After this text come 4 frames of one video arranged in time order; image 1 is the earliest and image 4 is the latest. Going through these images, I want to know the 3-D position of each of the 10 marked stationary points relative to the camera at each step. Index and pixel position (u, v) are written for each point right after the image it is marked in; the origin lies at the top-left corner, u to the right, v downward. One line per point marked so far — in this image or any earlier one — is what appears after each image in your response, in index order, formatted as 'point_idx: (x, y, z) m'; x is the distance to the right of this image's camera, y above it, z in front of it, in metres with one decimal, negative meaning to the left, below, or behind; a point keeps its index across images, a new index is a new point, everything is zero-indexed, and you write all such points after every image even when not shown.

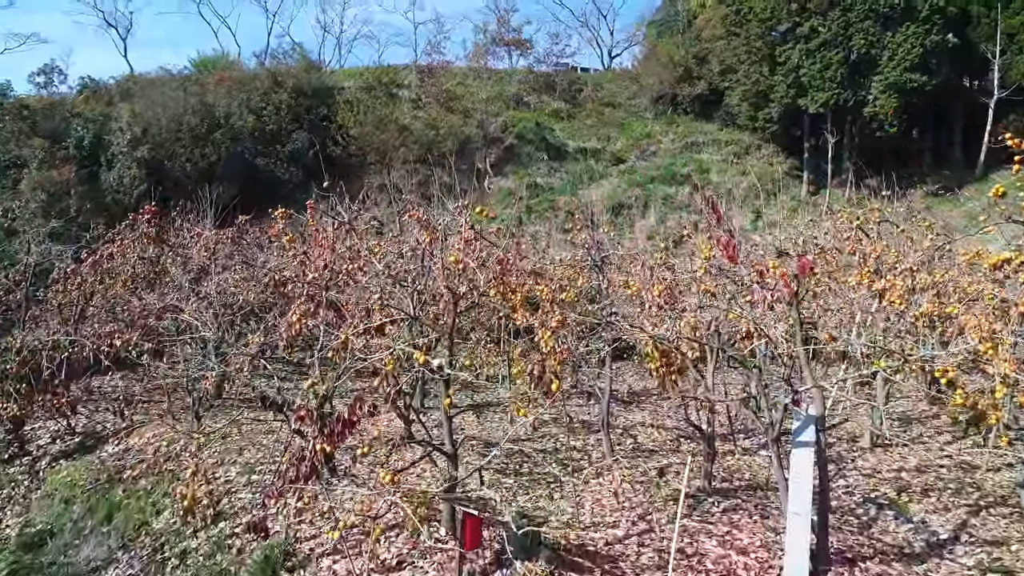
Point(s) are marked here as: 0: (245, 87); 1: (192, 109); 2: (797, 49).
0: (-6.4, +4.8, +17.2) m
1: (-7.4, +4.1, +16.5) m
2: (+6.3, +5.2, +15.7) m
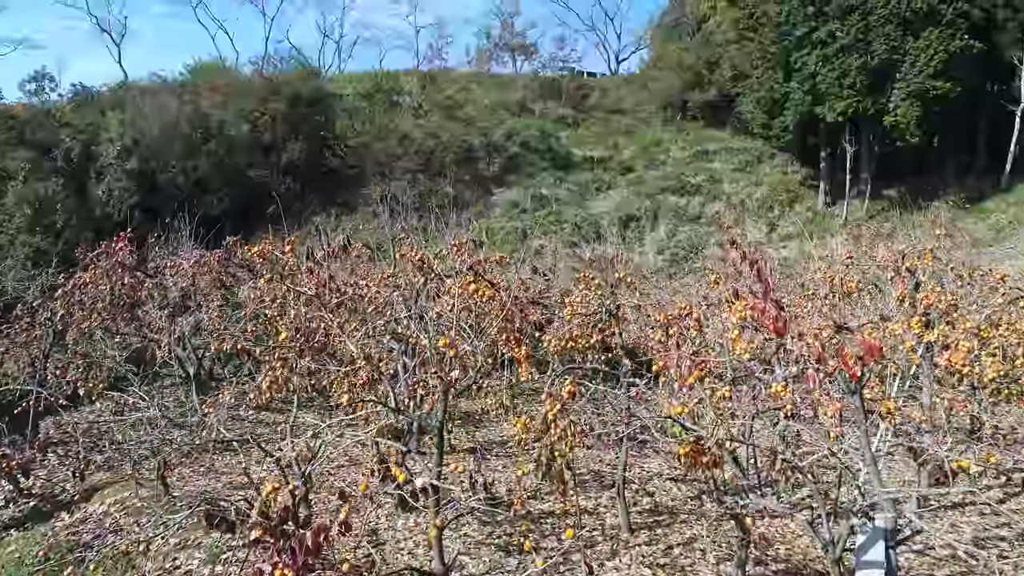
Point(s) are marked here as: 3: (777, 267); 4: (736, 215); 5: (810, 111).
0: (-6.3, +4.5, +16.7) m
1: (-7.3, +3.8, +15.9) m
2: (+6.4, +4.9, +15.1) m
3: (+5.4, +0.4, +14.7) m
4: (+5.2, +1.7, +16.5) m
5: (+6.5, +3.9, +15.6) m
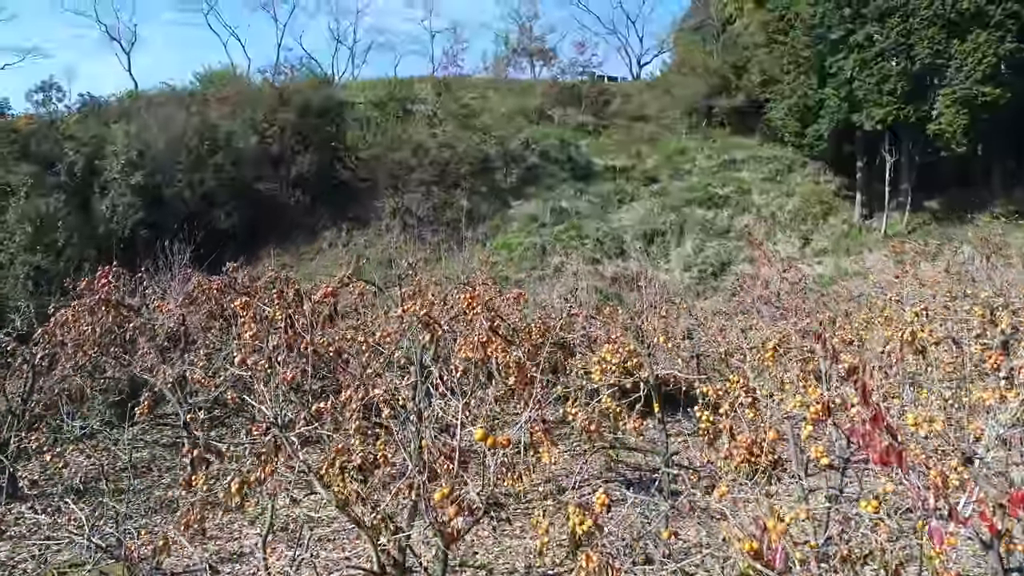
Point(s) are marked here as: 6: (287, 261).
0: (-5.9, +4.1, +16.1) m
1: (-6.9, +3.4, +15.4) m
2: (+6.7, +4.5, +14.2) m
3: (+5.8, 0.0, +13.8) m
4: (+5.6, +1.3, +15.6) m
5: (+6.9, +3.5, +14.7) m
6: (-4.8, +0.6, +15.2) m
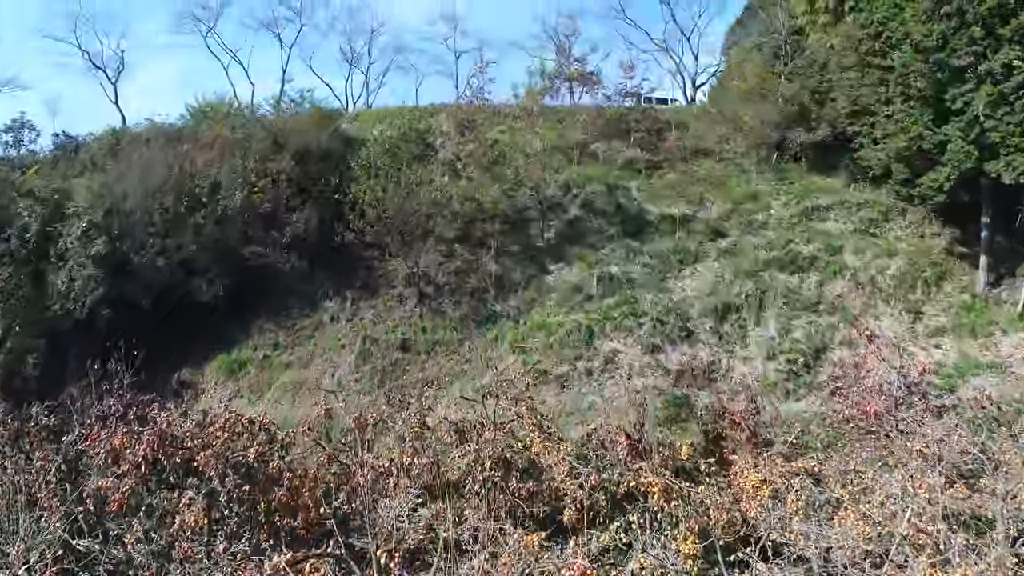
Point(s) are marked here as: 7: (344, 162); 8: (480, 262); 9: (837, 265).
0: (-5.2, +2.6, +13.6) m
1: (-6.2, +1.9, +12.9) m
2: (+7.4, +3.0, +11.1) m
3: (+6.4, -1.4, +10.8) m
4: (+6.3, -0.2, +12.6) m
5: (+7.5, +2.0, +11.6) m
6: (-4.1, -0.9, +12.6) m
7: (-3.3, +2.5, +14.0) m
8: (-0.6, +0.5, +13.2) m
9: (+6.0, +0.4, +13.2) m
